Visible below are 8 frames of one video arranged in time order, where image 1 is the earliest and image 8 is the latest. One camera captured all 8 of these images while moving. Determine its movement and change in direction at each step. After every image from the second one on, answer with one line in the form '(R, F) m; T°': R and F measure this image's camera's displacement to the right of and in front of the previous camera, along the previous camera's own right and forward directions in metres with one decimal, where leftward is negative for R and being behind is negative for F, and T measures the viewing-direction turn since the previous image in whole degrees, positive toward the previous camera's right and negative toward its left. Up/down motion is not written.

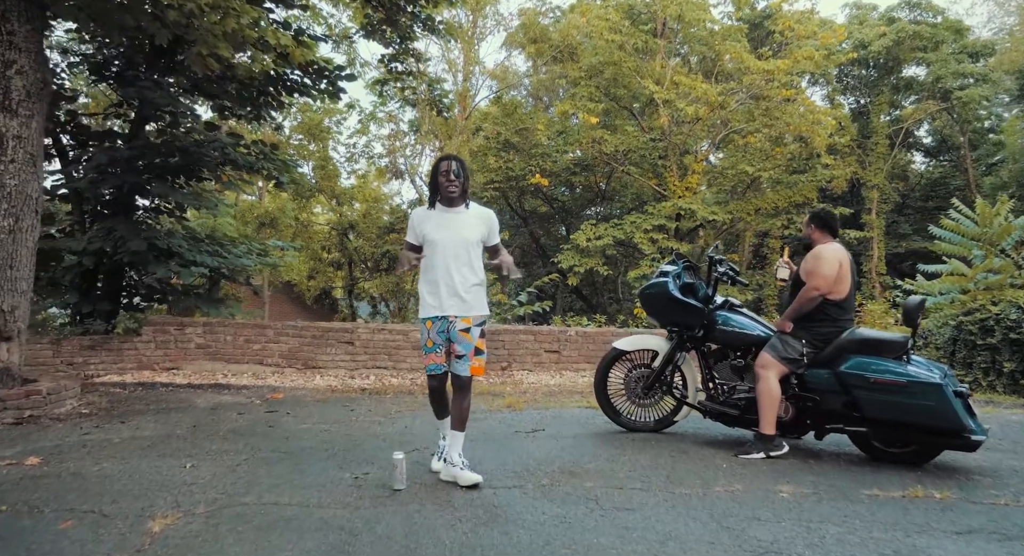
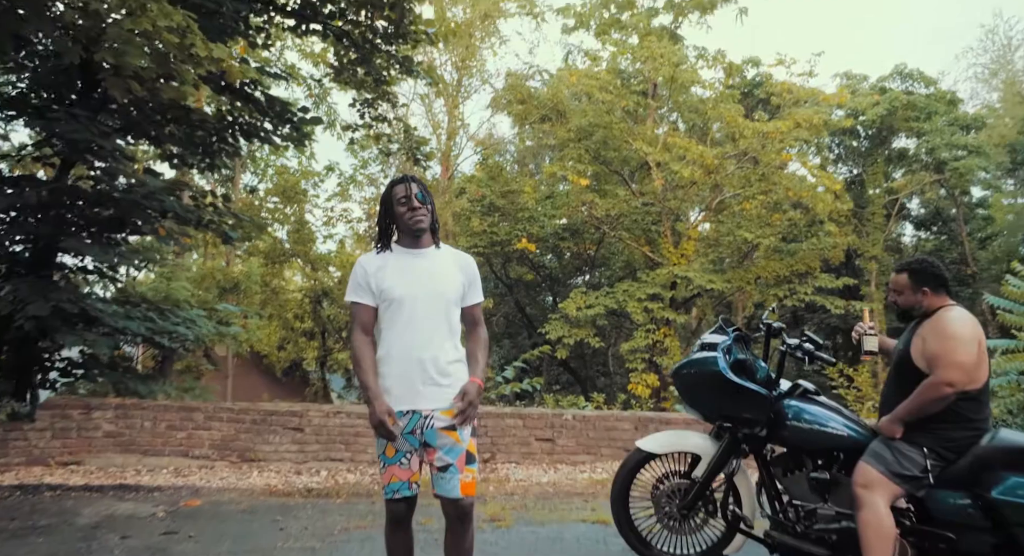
(0.0, +1.0) m; +1°
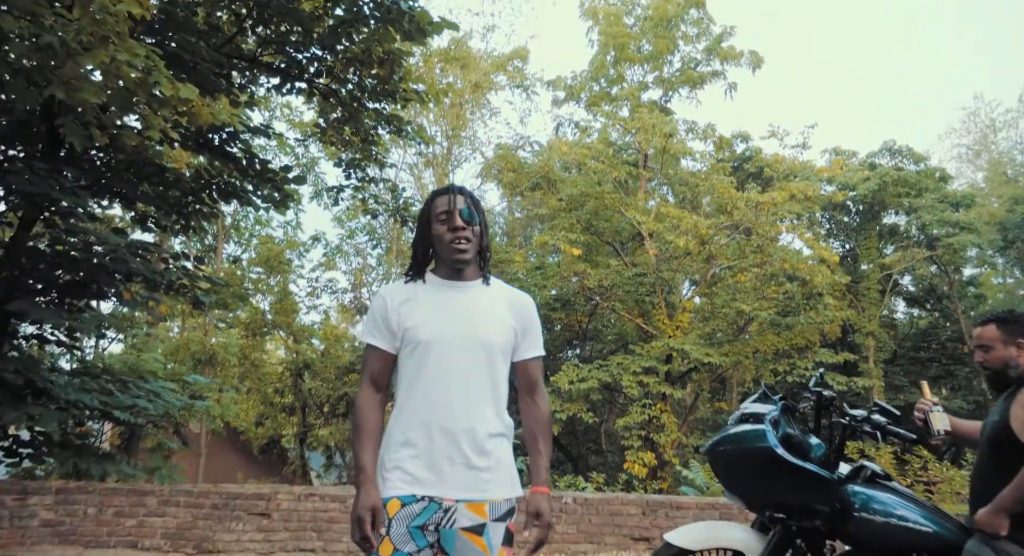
(0.0, +0.5) m; +1°
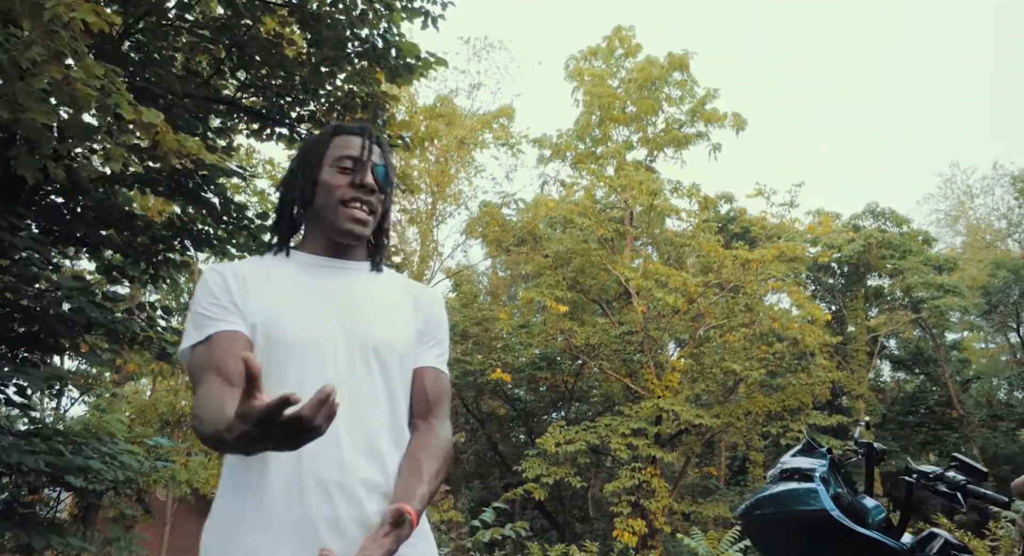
(0.0, +0.3) m; +1°
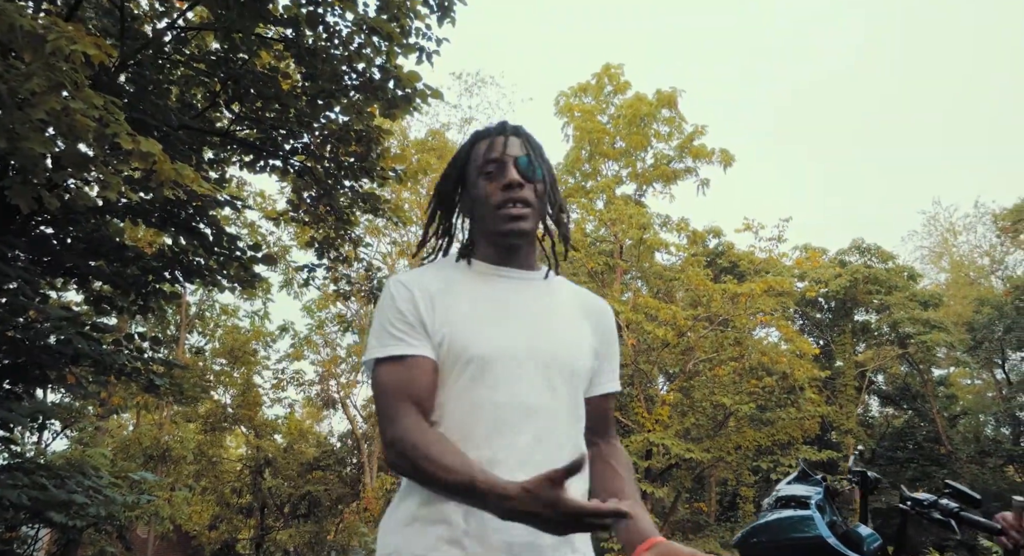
(0.0, 0.0) m; +1°
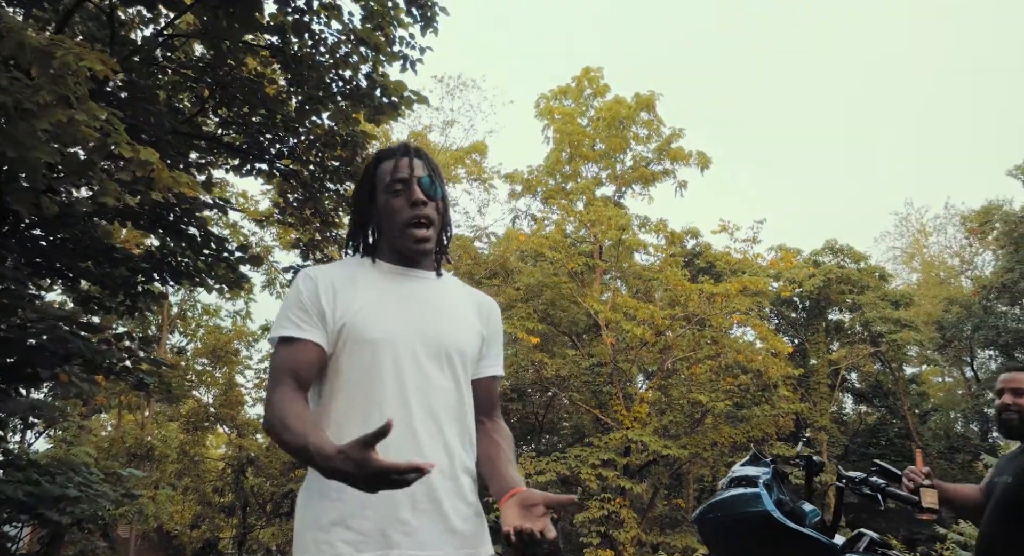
(0.0, -0.2) m; +1°
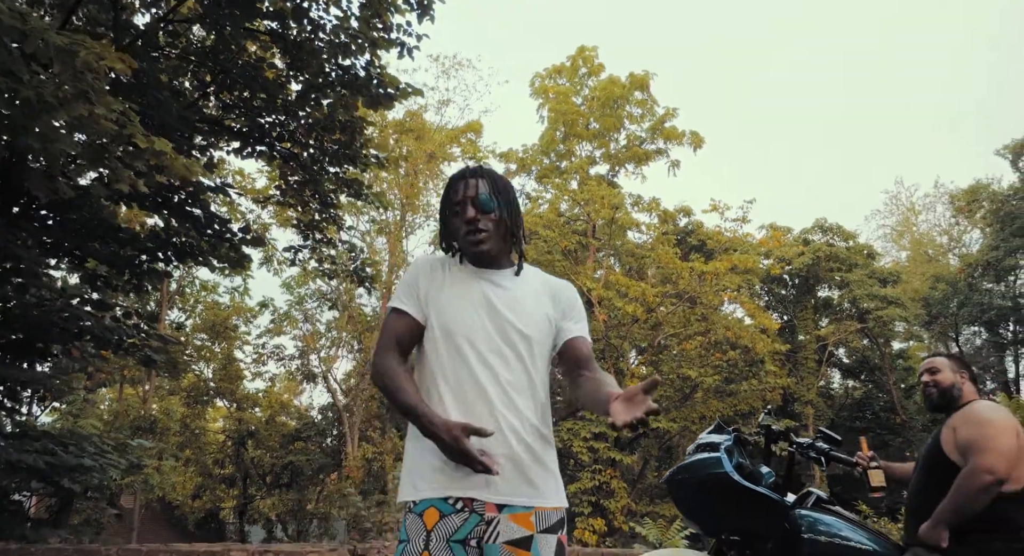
(0.0, -0.3) m; 0°
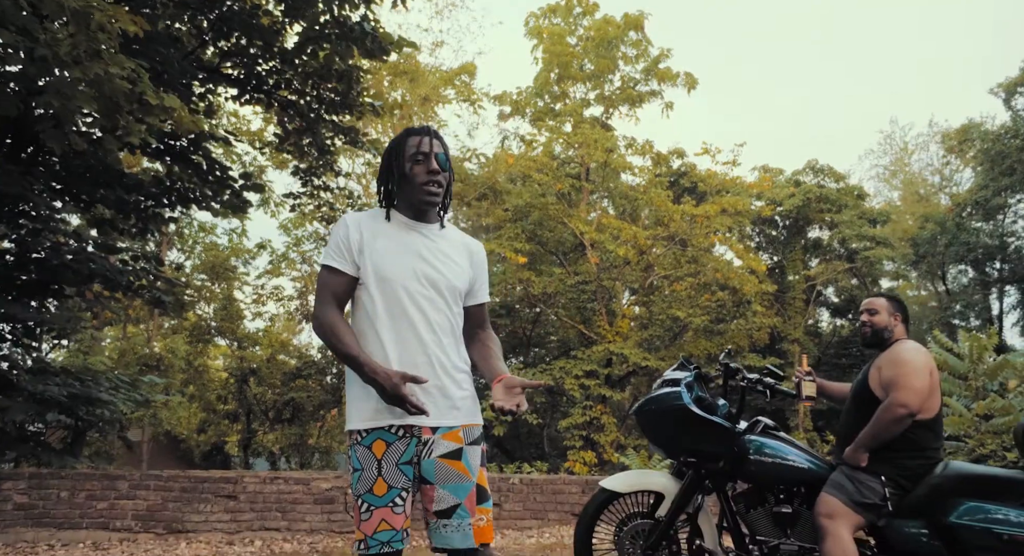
(0.0, -0.3) m; 0°
